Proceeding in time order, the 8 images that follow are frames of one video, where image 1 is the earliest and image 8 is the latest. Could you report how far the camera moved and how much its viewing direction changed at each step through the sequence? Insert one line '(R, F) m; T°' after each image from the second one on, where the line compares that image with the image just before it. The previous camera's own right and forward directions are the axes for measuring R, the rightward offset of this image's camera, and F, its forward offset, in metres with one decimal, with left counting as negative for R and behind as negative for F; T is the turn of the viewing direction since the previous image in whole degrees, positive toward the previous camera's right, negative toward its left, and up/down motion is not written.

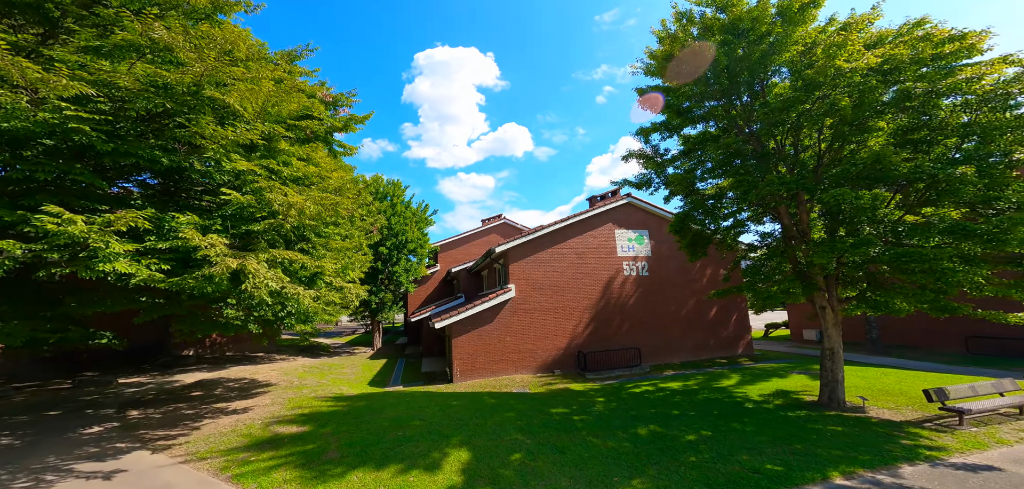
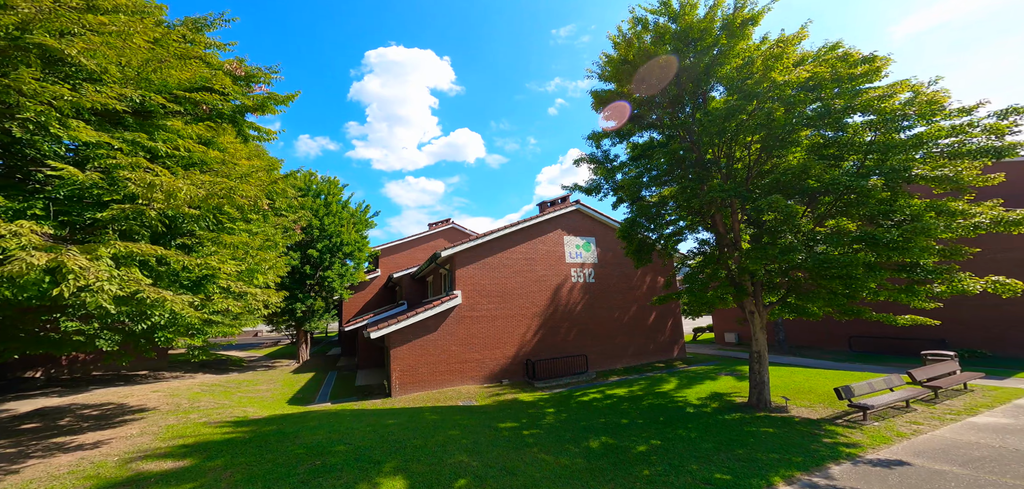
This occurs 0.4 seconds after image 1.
(-0.2, +0.4) m; +9°
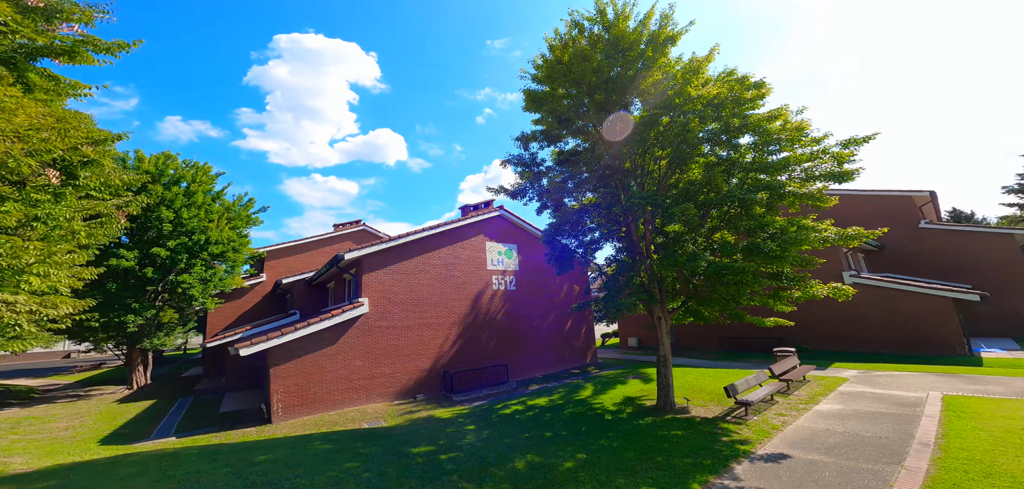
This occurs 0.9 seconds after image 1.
(-0.4, +0.6) m; +14°
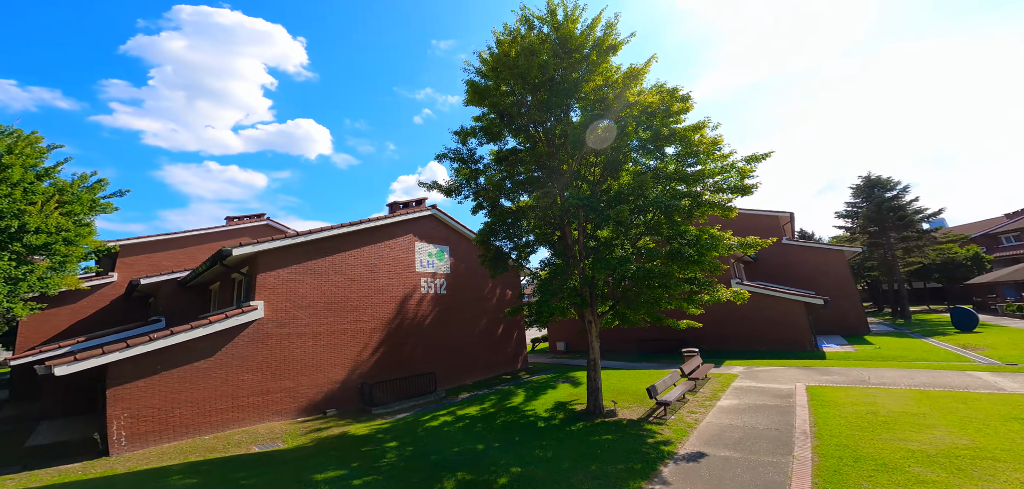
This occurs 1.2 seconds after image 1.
(-0.3, +0.5) m; +12°
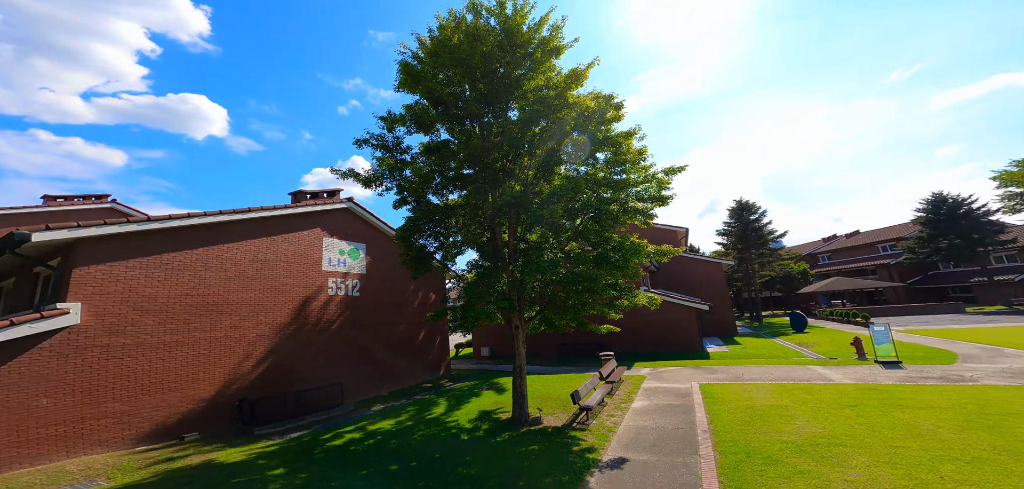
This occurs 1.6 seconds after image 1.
(-0.3, +0.5) m; +12°
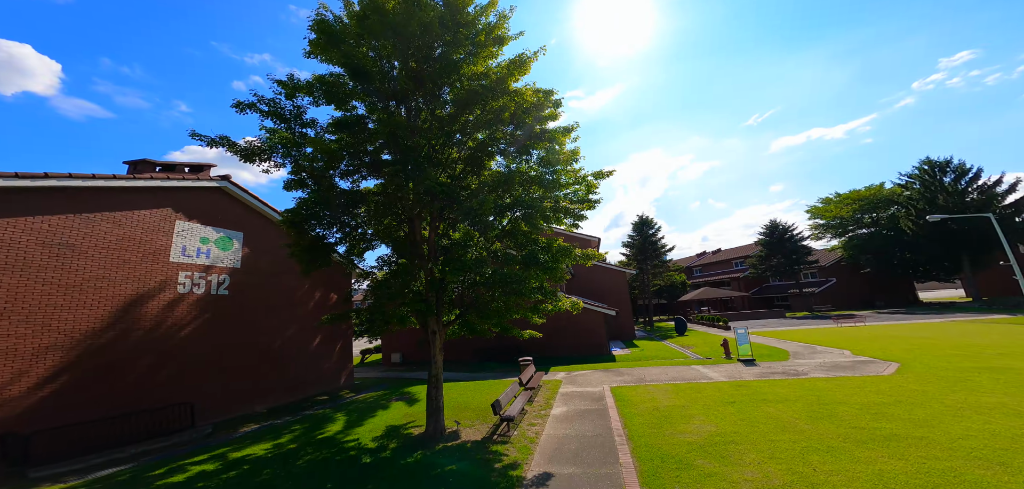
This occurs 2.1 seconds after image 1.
(-0.3, +0.8) m; +13°
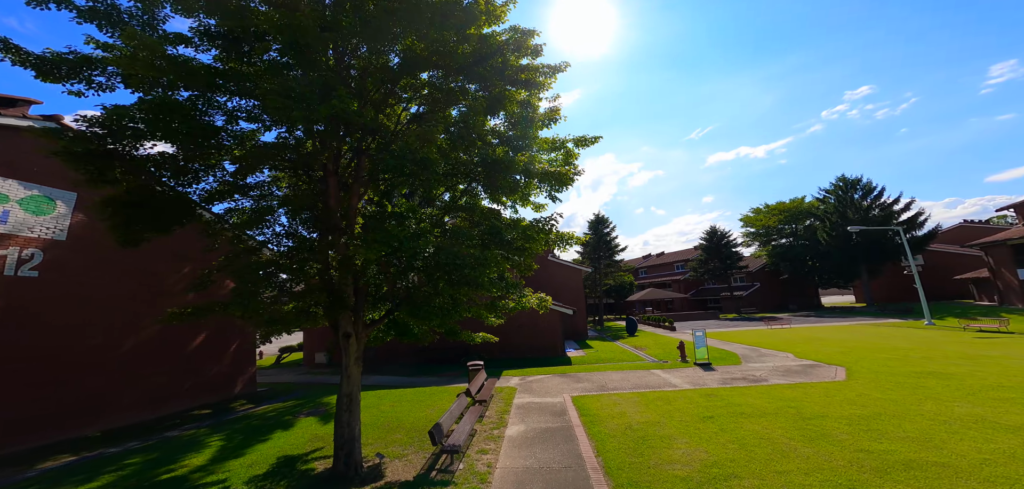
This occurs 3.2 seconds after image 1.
(-0.2, +2.2) m; +8°
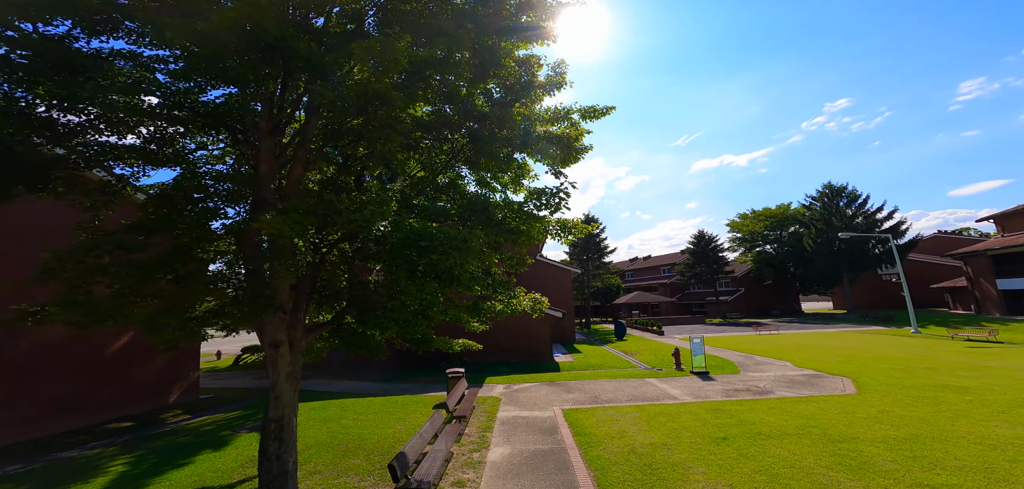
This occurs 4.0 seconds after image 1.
(-0.1, +1.5) m; +2°
